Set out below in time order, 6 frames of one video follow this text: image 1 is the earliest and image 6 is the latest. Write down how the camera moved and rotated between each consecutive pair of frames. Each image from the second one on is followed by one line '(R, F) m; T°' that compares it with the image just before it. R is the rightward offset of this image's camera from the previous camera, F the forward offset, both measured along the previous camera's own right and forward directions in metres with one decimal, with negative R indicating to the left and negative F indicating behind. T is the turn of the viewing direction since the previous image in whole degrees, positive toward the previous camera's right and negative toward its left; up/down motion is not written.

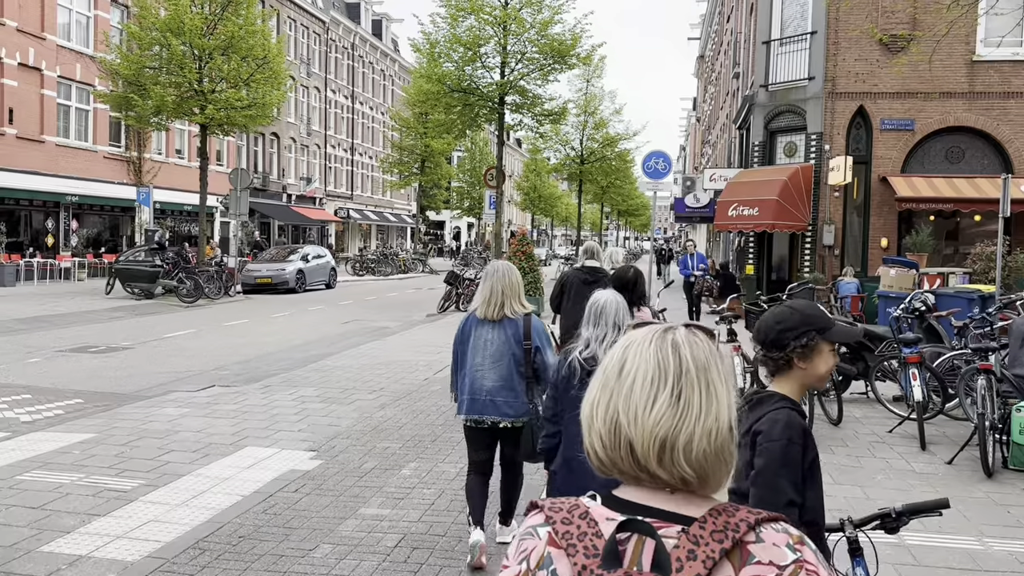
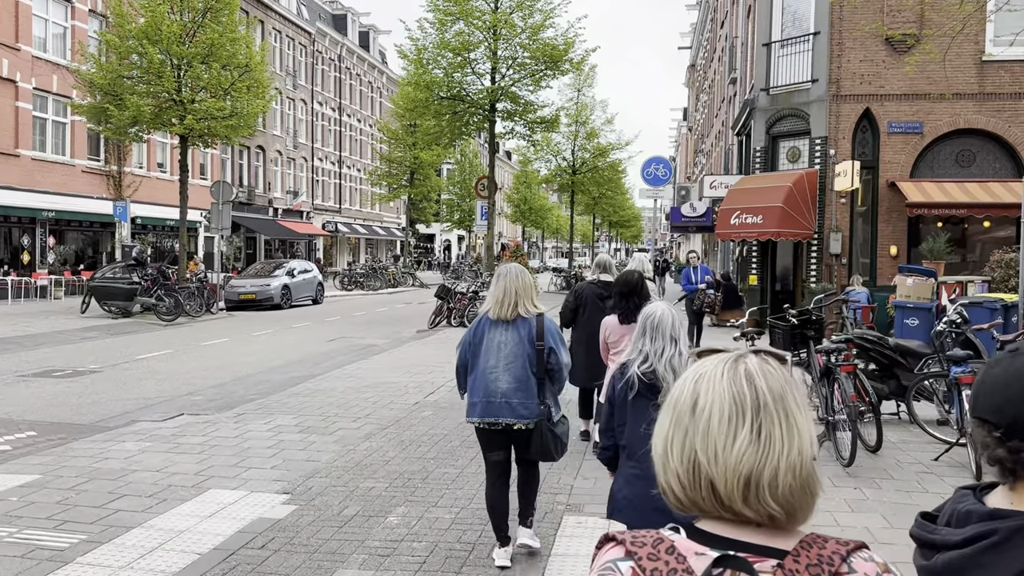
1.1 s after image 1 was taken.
(-0.1, +0.8) m; +1°
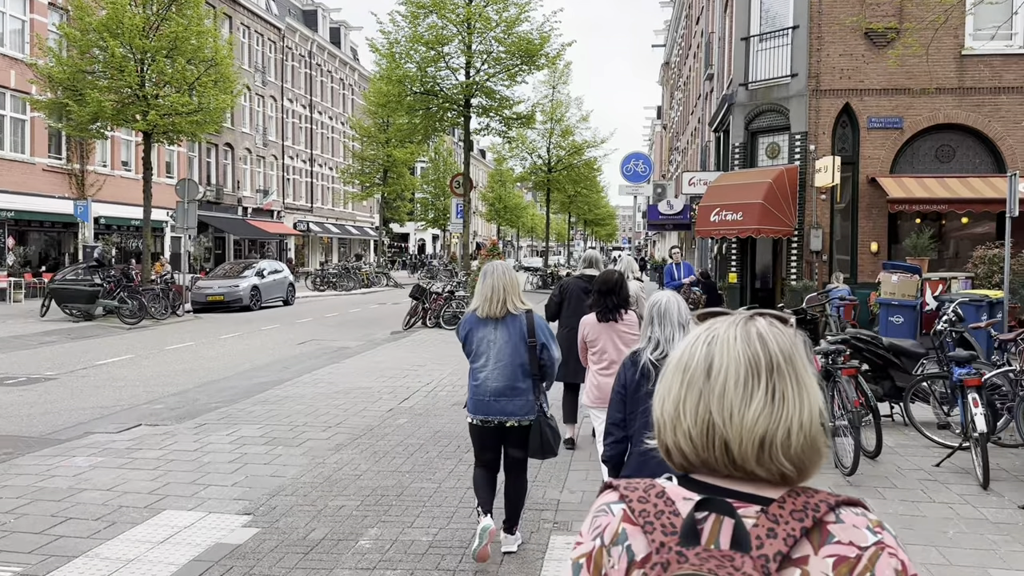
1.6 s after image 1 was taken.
(0.0, +0.4) m; +2°
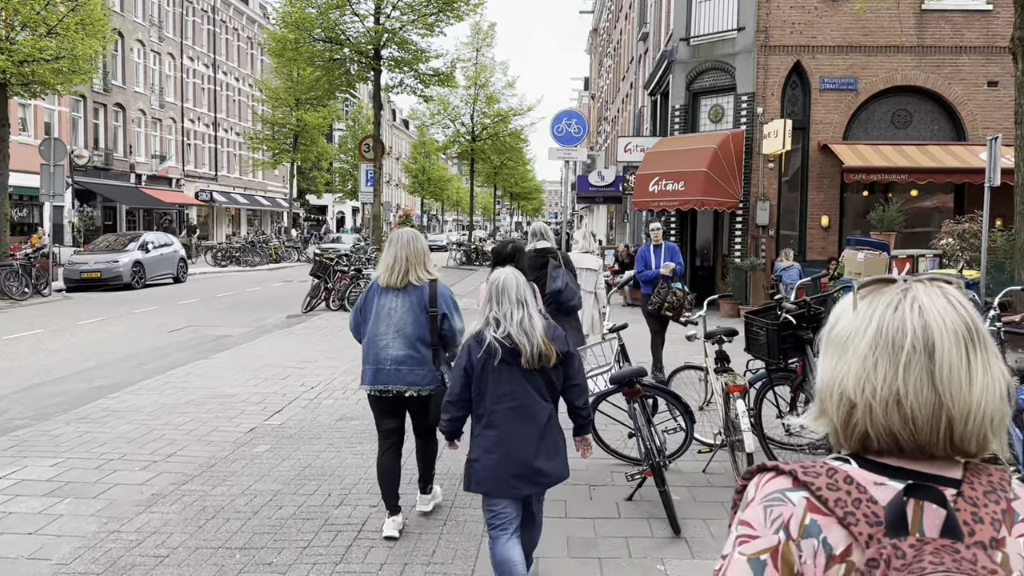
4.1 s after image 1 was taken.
(+0.2, +1.9) m; +5°
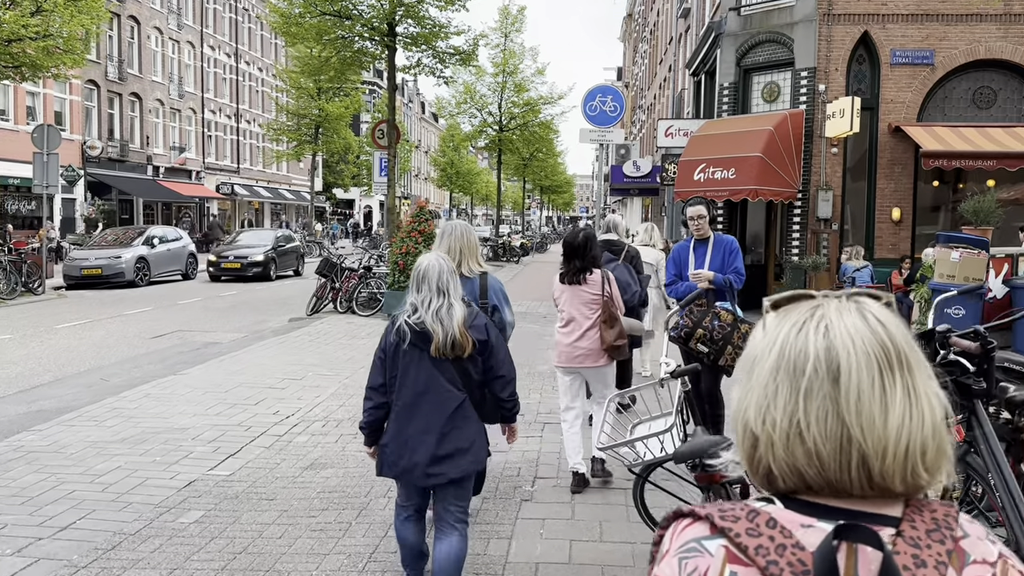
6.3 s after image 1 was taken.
(+0.1, +1.6) m; -2°
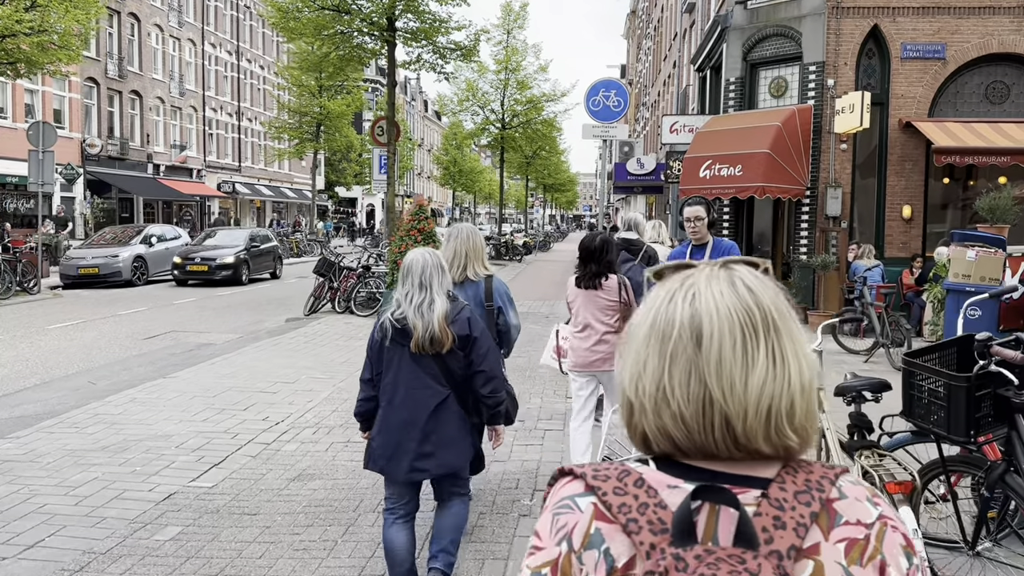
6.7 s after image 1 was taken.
(0.0, +0.3) m; 0°
